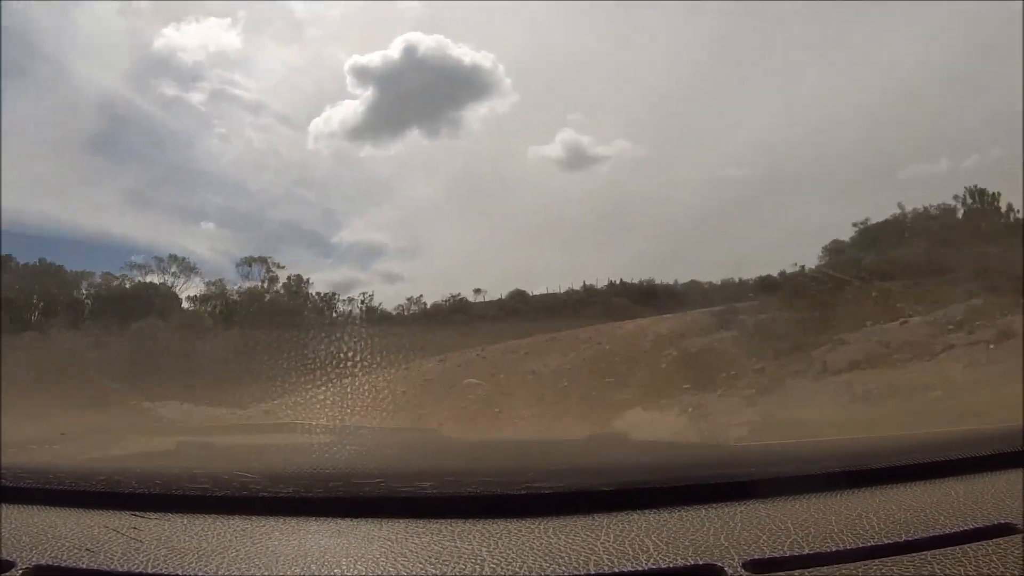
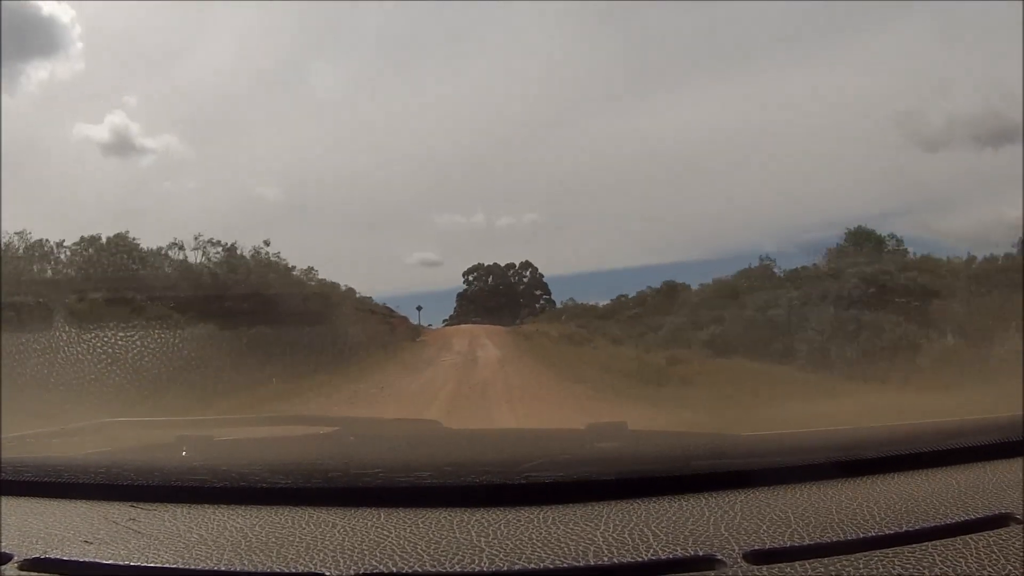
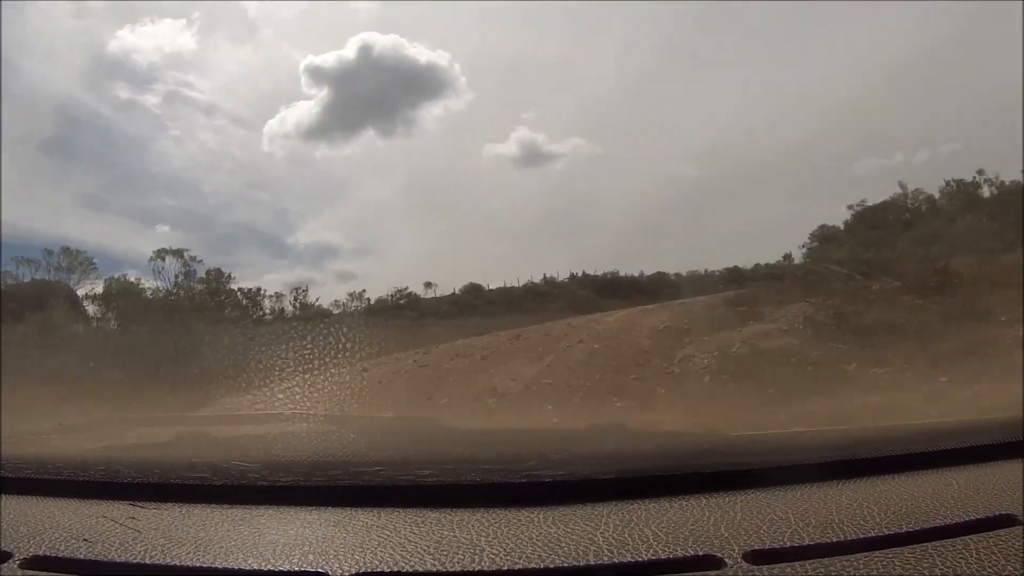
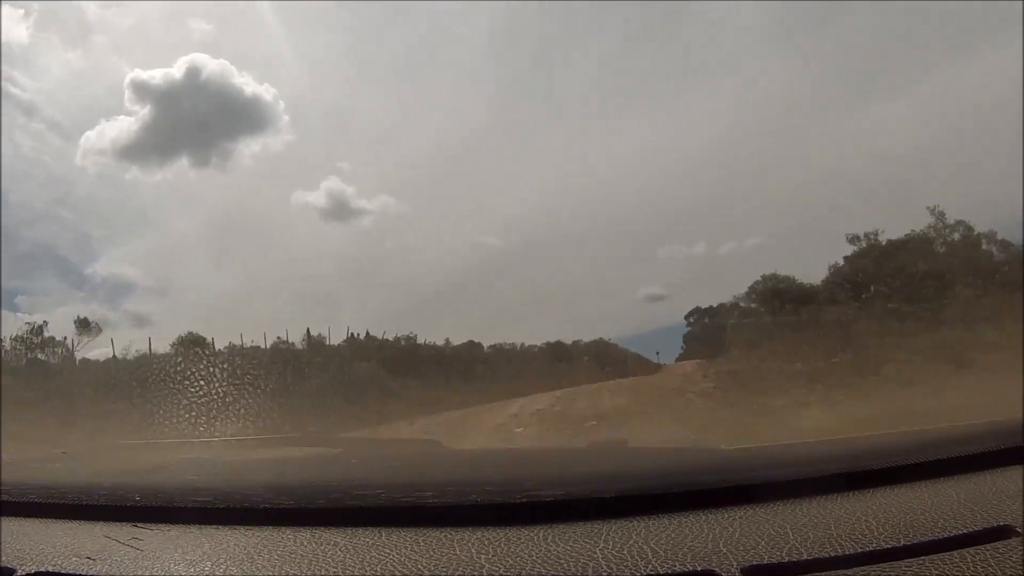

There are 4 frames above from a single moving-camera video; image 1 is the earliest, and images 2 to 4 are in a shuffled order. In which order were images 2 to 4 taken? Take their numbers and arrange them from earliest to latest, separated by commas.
3, 4, 2
